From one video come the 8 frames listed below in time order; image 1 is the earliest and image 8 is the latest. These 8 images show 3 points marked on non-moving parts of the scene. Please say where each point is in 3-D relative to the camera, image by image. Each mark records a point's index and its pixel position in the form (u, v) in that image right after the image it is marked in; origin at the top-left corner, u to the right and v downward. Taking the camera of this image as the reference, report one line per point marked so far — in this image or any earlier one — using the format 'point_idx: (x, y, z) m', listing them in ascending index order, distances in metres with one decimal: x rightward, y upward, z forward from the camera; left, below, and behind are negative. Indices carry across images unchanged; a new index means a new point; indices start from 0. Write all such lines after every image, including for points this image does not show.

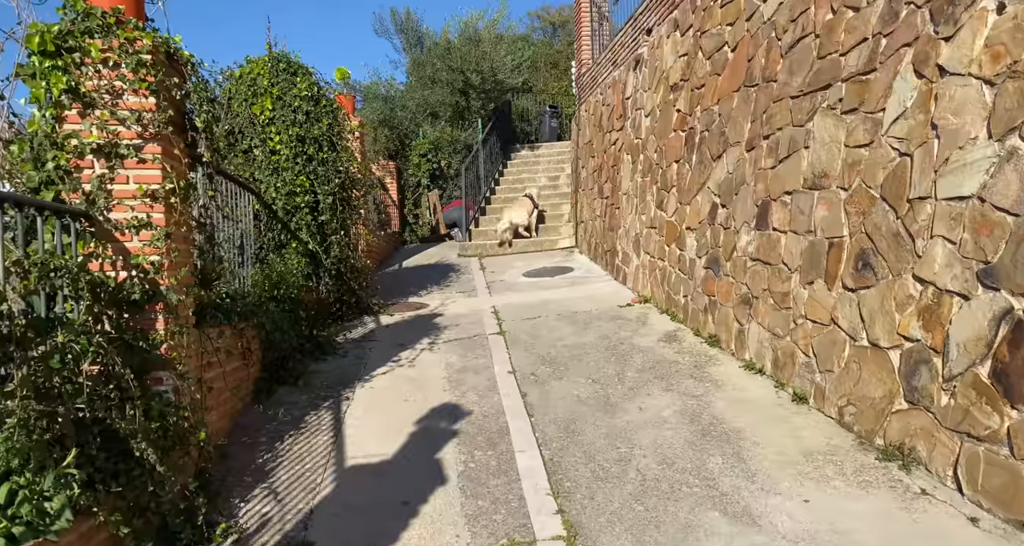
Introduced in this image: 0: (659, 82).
0: (+1.4, +1.8, +5.8) m
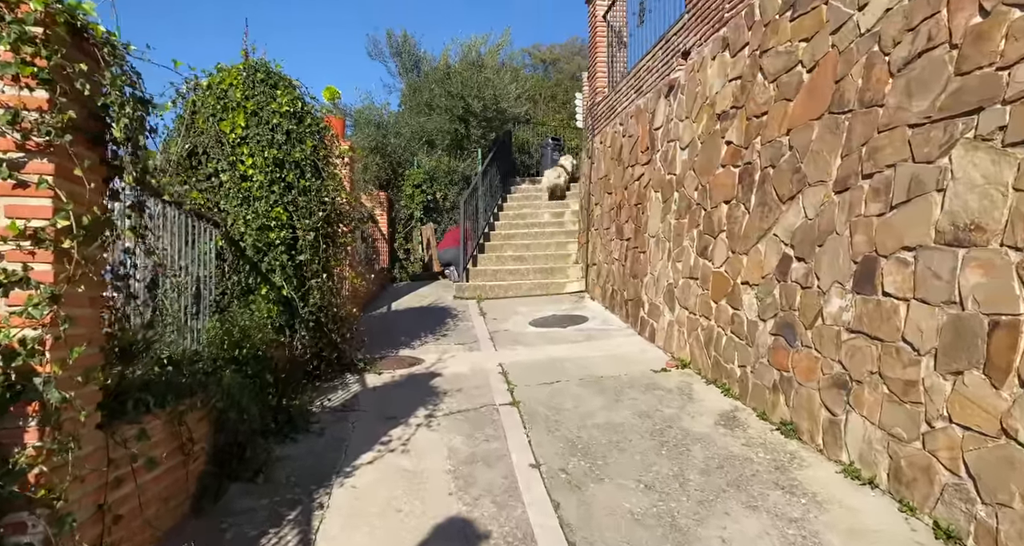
0: (+1.6, +1.4, +5.1) m
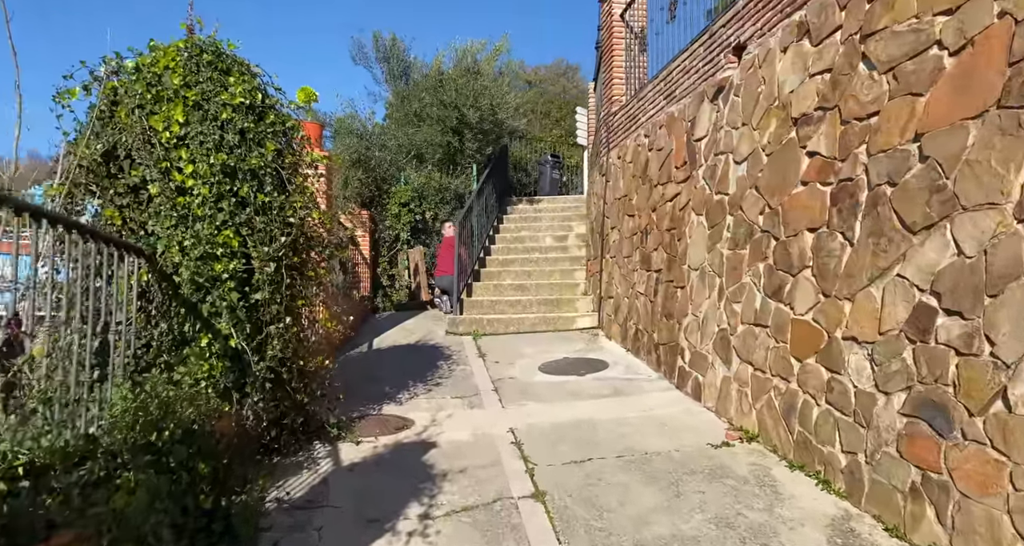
0: (+1.7, +1.1, +4.0) m
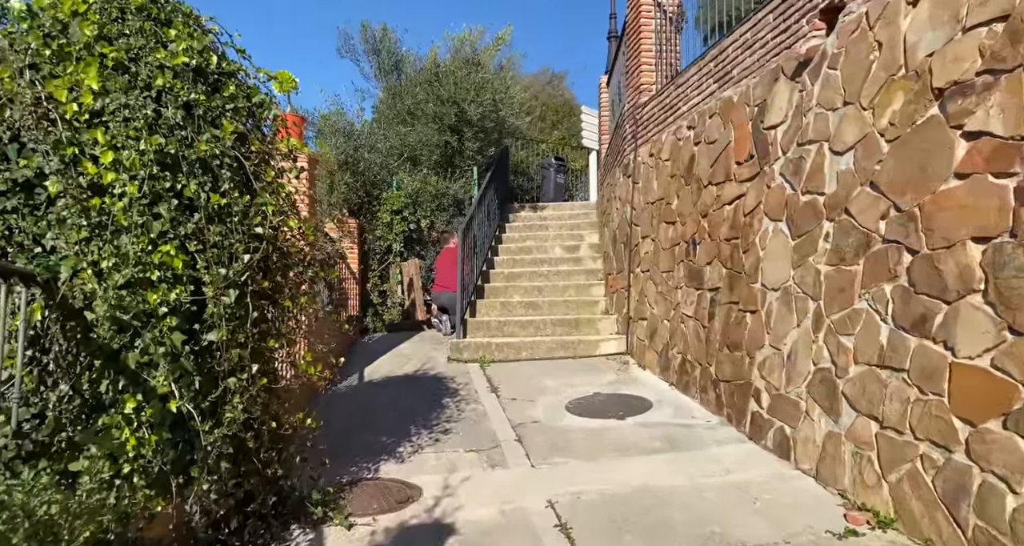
0: (+1.9, +0.9, +3.1) m
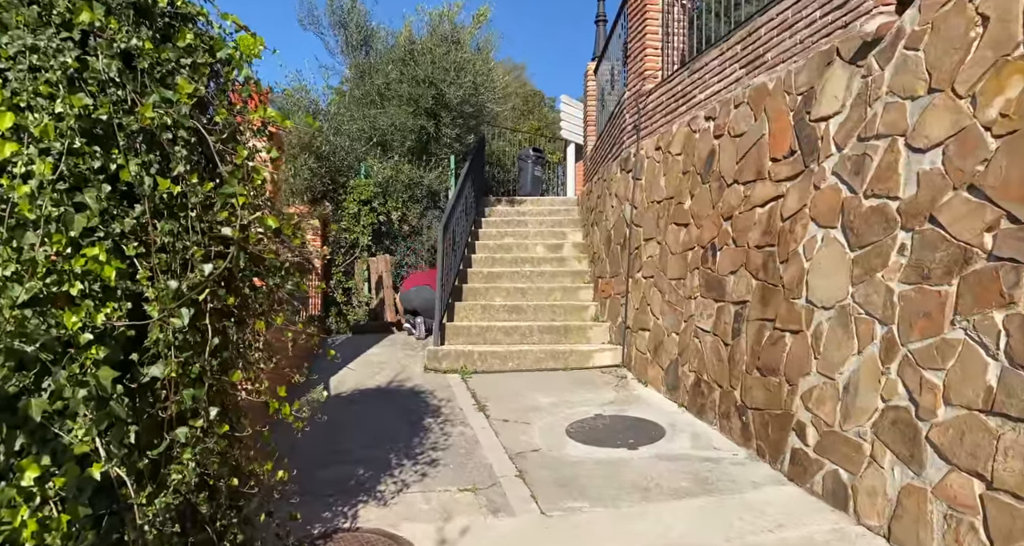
0: (+2.1, +0.8, +2.6) m
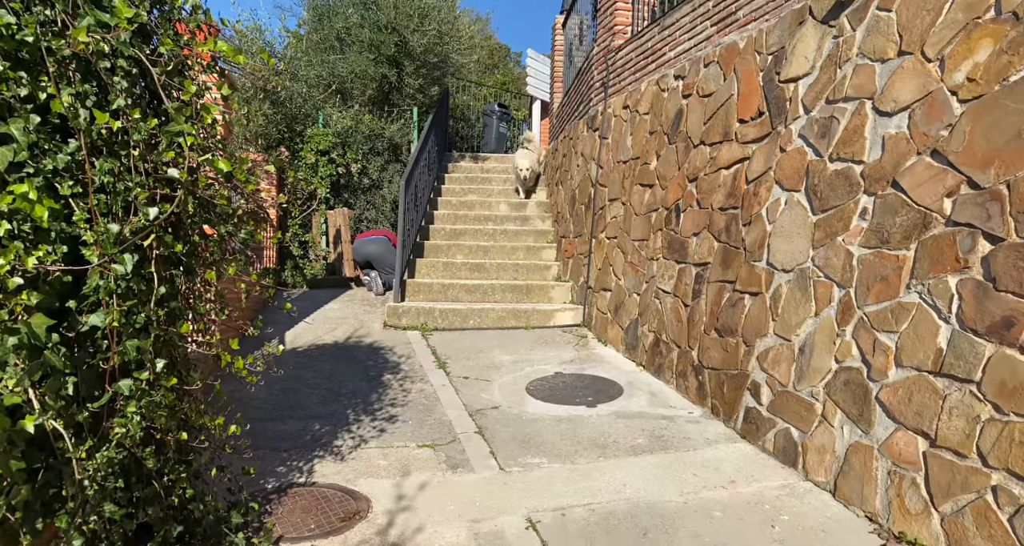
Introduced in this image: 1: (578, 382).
0: (+1.9, +1.0, +2.6) m
1: (+0.5, -0.8, +4.7) m
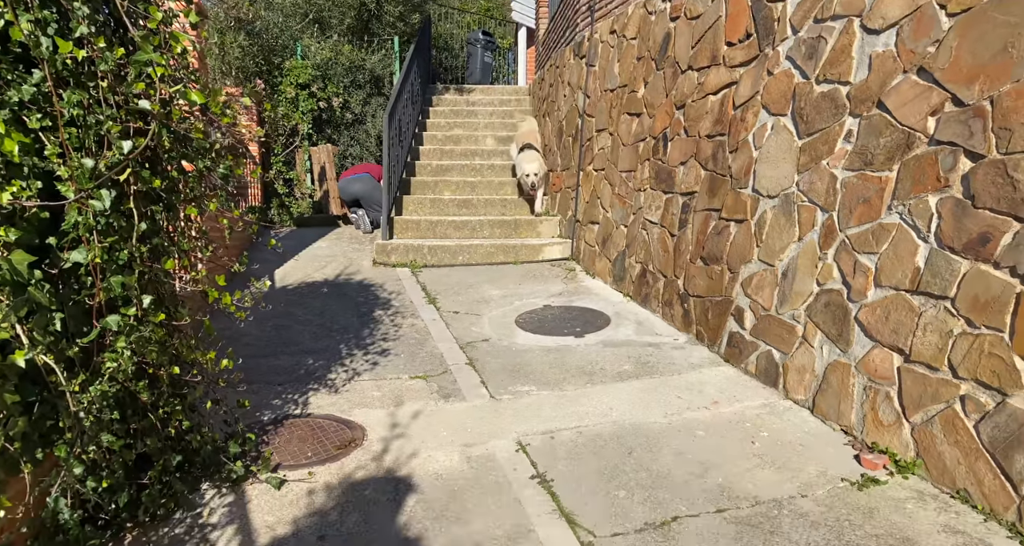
0: (+1.8, +1.3, +2.5) m
1: (+0.4, -0.3, +4.8) m
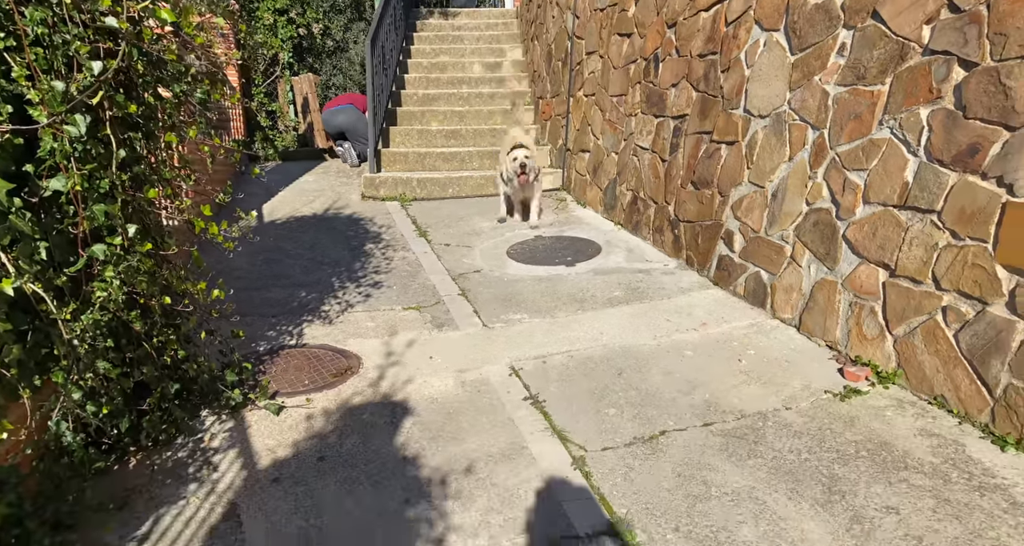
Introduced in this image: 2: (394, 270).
0: (+1.8, +1.6, +2.4) m
1: (+0.4, +0.2, +4.8) m
2: (-0.9, 0.0, +4.4) m
